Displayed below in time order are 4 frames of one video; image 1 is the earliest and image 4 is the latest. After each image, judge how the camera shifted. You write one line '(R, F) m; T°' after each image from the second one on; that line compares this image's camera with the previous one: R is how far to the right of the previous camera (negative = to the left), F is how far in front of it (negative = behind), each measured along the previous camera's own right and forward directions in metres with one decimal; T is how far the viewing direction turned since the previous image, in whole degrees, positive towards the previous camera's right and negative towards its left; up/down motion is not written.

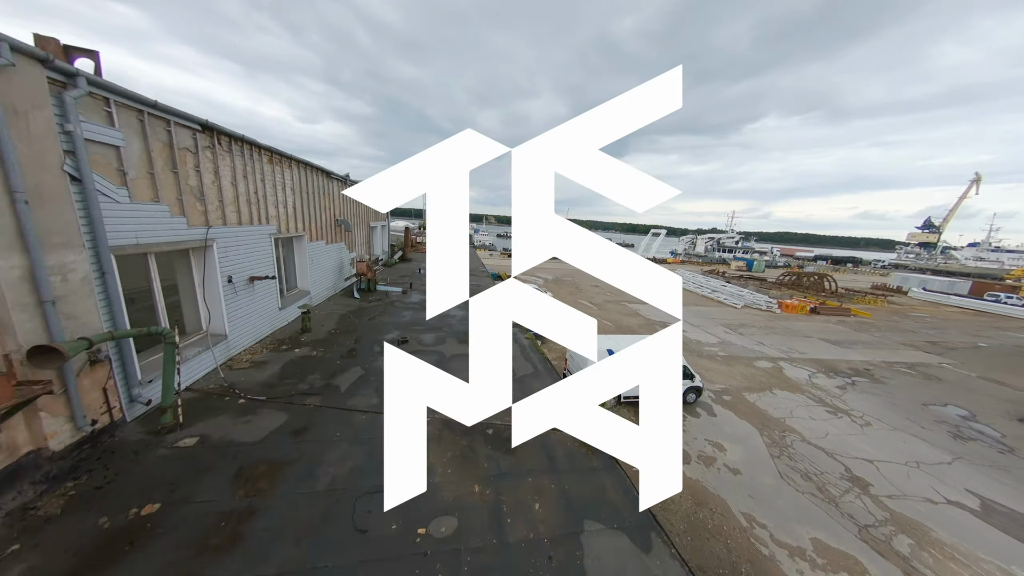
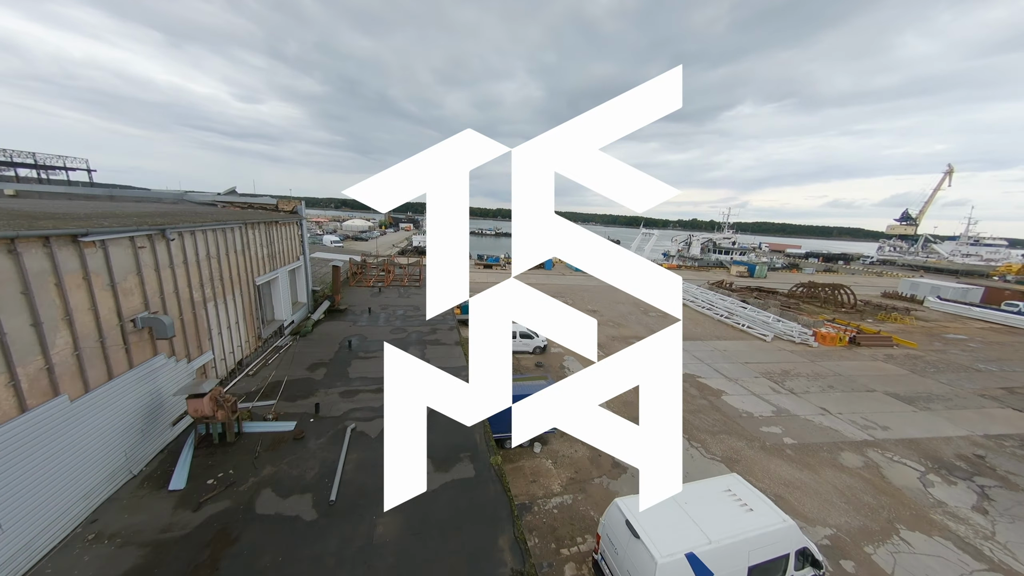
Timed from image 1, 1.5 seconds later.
(-0.2, +4.6) m; +4°
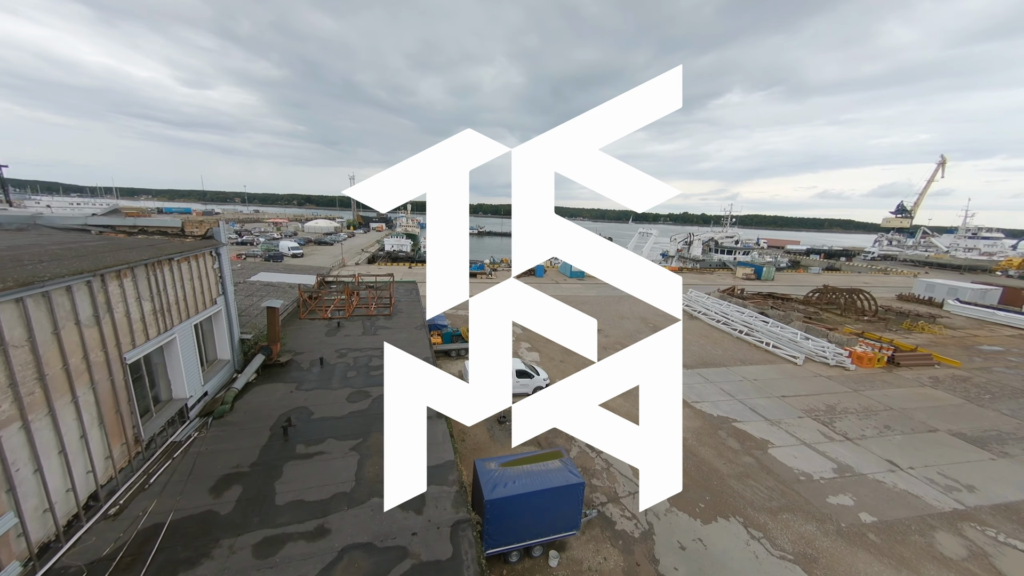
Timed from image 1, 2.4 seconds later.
(-0.3, +2.4) m; +2°
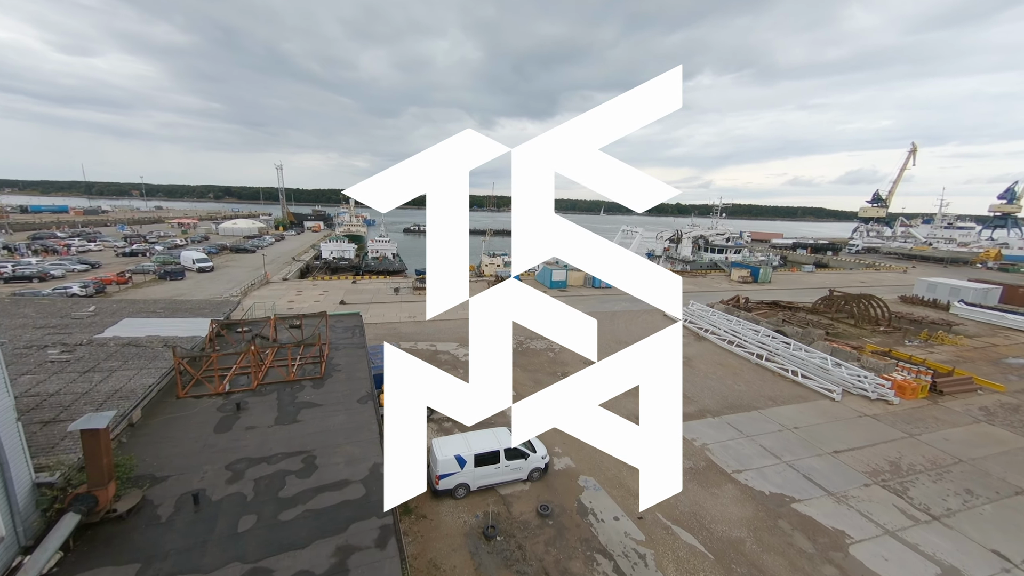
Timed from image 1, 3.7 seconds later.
(-0.4, +3.0) m; +5°
